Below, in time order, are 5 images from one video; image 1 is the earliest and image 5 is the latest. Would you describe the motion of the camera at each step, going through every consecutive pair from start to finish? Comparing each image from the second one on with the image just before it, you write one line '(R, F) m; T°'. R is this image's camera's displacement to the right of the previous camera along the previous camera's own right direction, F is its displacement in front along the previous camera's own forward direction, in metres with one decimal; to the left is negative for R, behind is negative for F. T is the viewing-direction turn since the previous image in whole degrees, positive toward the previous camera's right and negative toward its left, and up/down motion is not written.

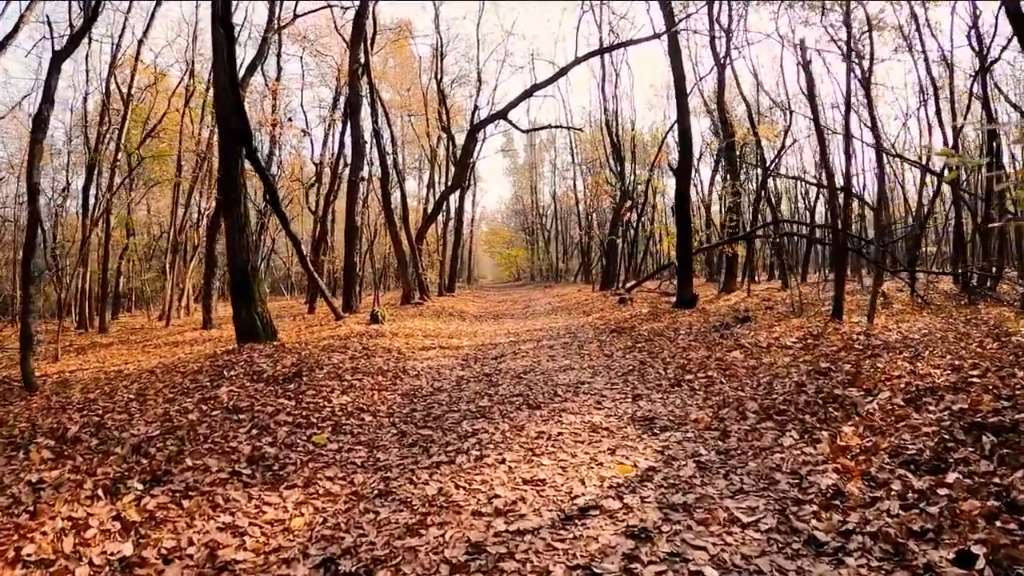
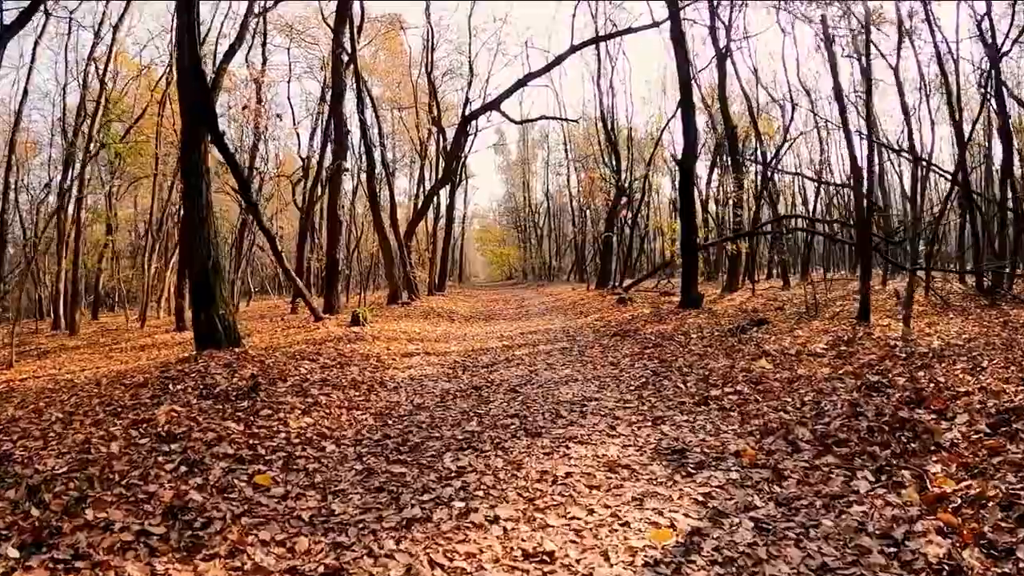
(0.0, +1.4) m; +1°
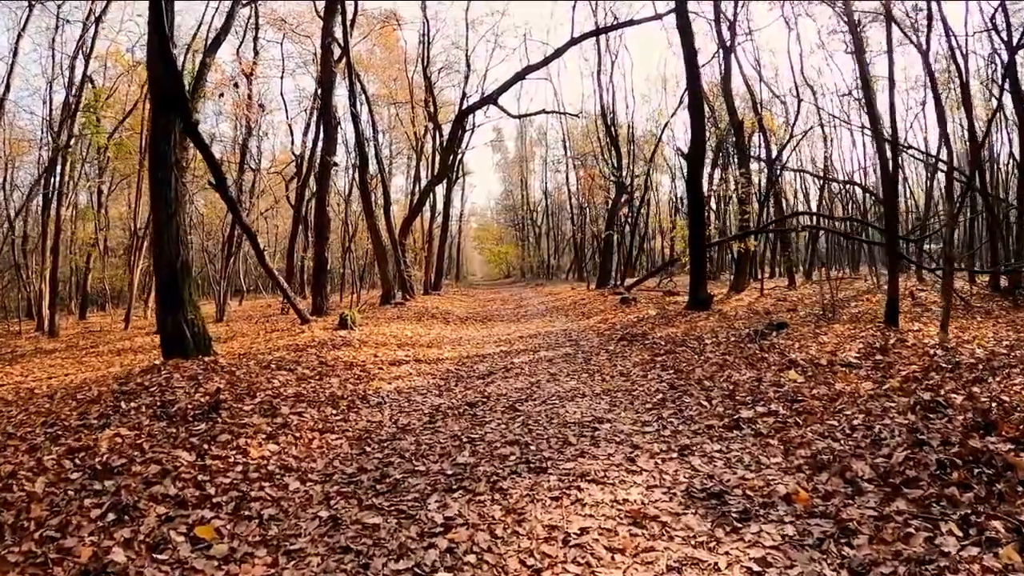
(0.0, +1.0) m; 0°
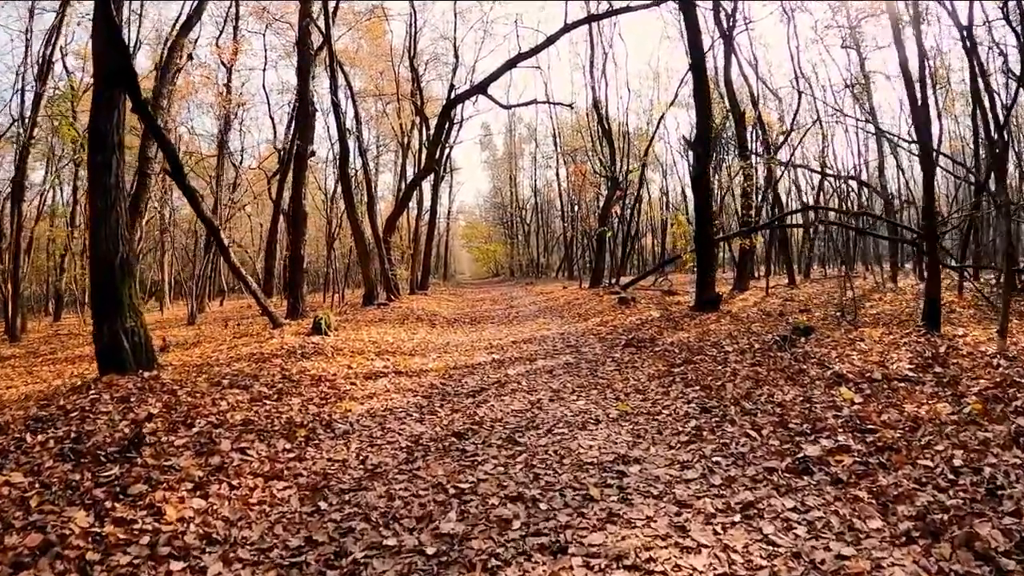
(-0.1, +1.4) m; +1°
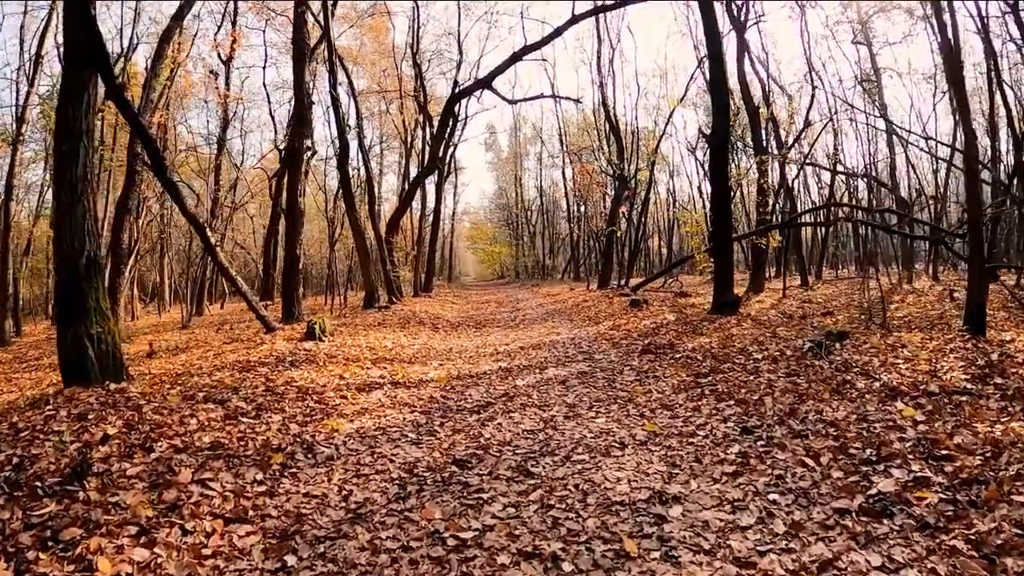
(-0.1, +0.9) m; 0°
